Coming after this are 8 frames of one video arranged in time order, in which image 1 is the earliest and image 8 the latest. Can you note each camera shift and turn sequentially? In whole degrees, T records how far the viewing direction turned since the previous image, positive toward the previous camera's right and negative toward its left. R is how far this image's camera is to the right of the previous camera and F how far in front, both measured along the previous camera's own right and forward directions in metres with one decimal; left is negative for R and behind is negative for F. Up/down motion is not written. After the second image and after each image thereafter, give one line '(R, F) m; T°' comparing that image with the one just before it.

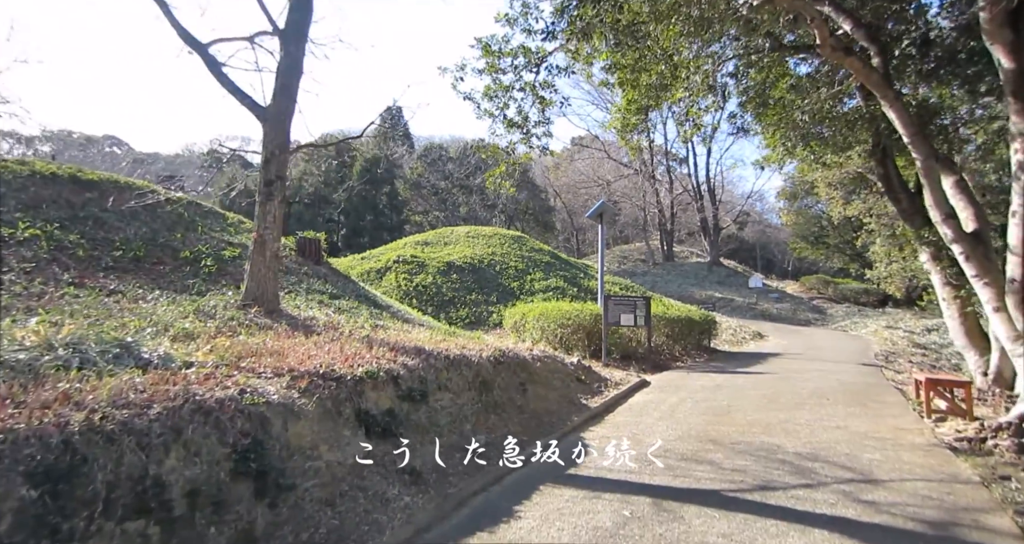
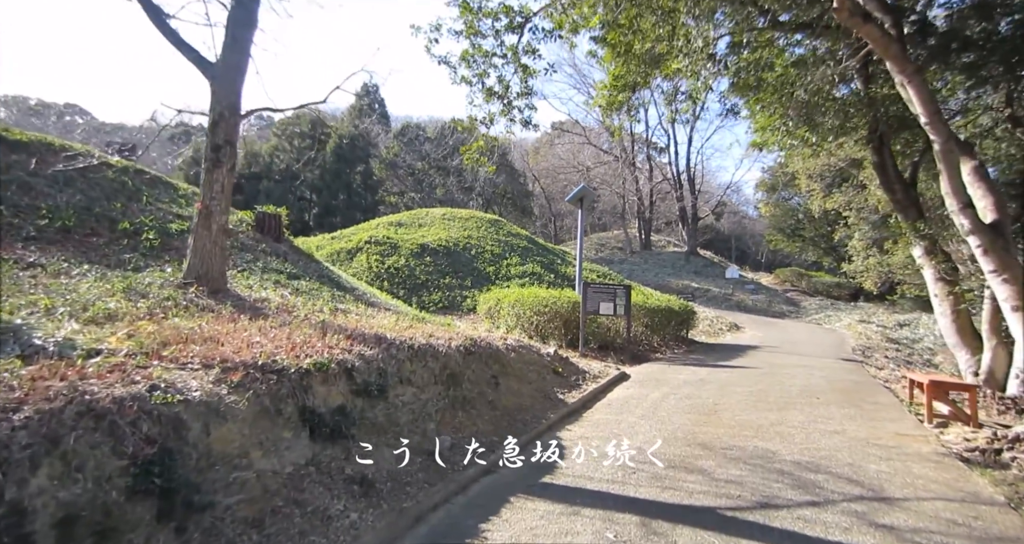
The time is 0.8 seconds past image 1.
(0.0, +0.6) m; +3°
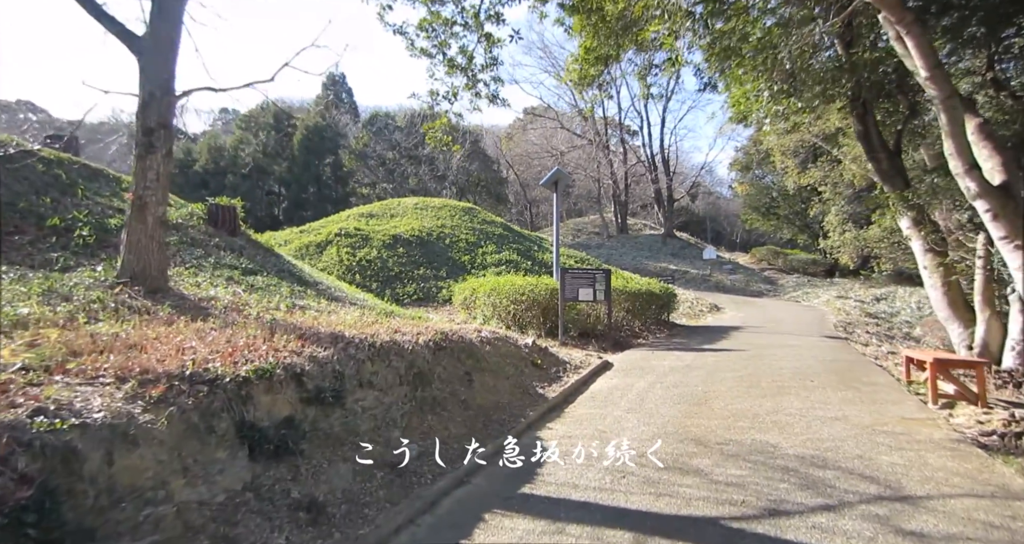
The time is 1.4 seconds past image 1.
(+0.1, +0.5) m; +2°
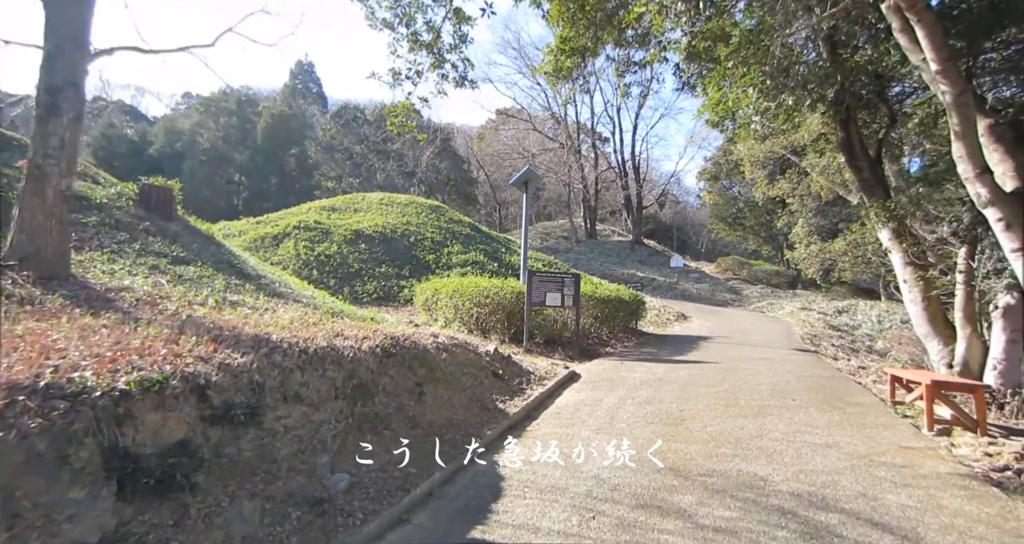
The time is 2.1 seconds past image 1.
(+0.1, +0.6) m; +3°
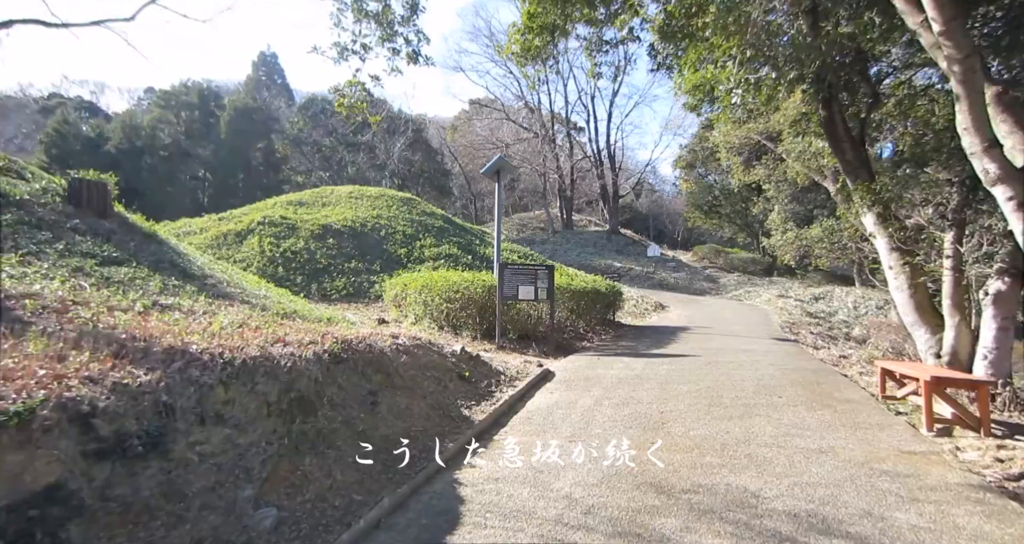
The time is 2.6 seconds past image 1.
(+0.1, +0.5) m; +2°
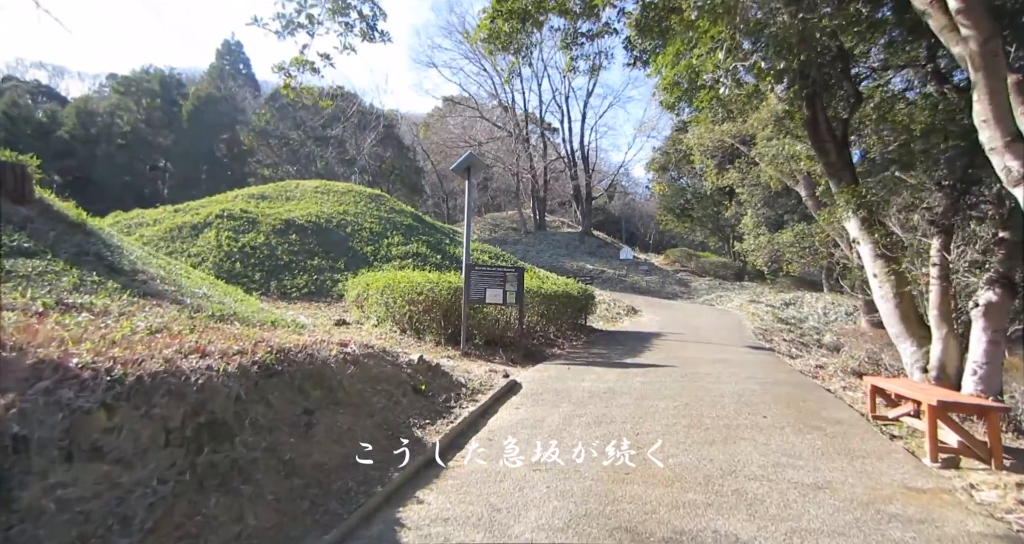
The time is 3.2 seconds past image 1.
(+0.1, +0.6) m; +3°
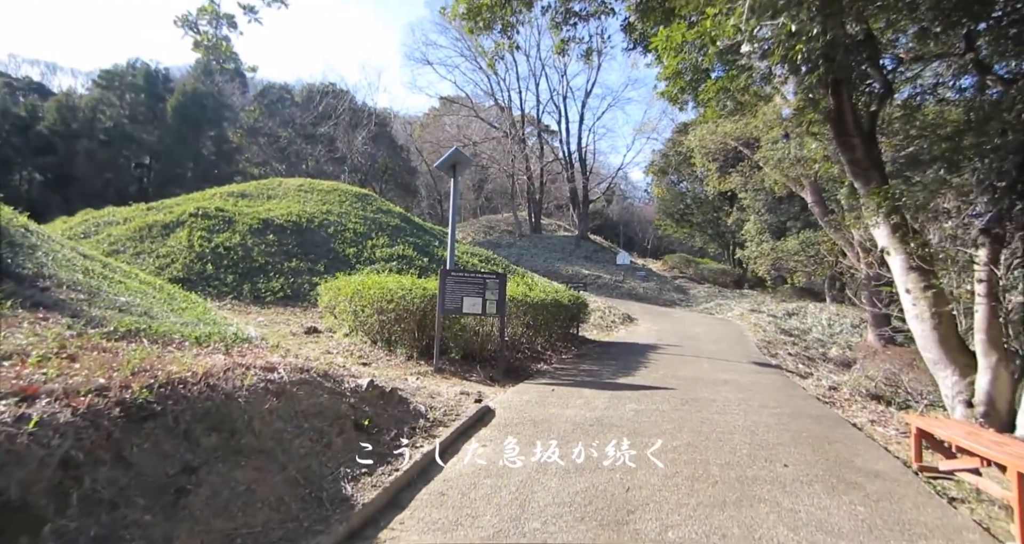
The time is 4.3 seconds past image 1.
(+0.3, +1.0) m; 0°
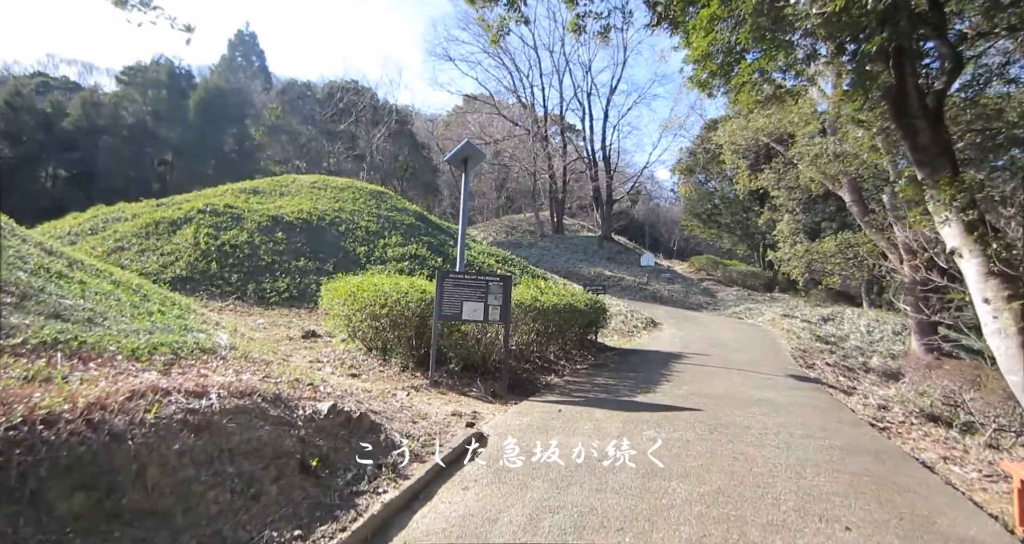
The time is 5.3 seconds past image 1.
(+0.2, +0.9) m; -3°
